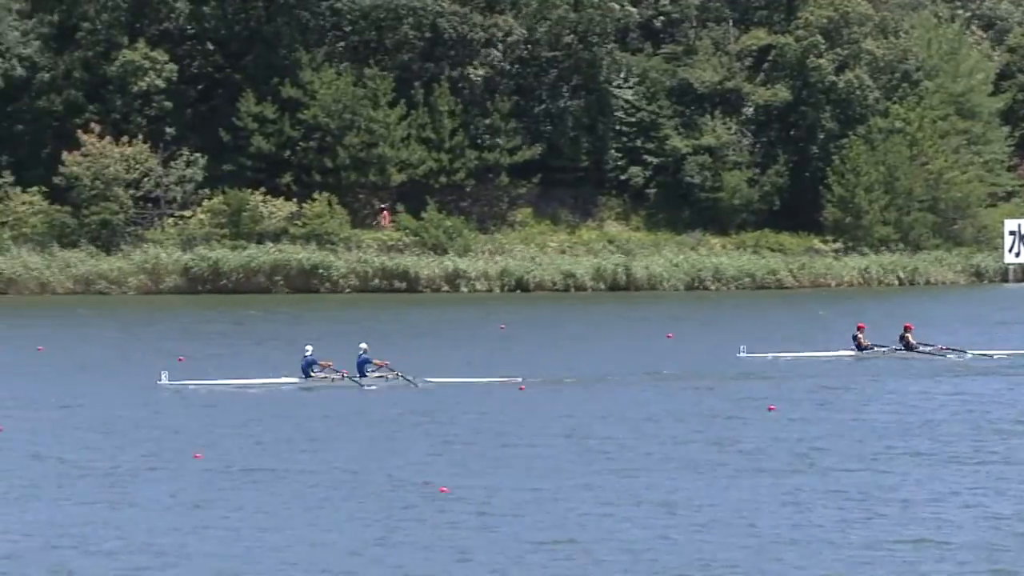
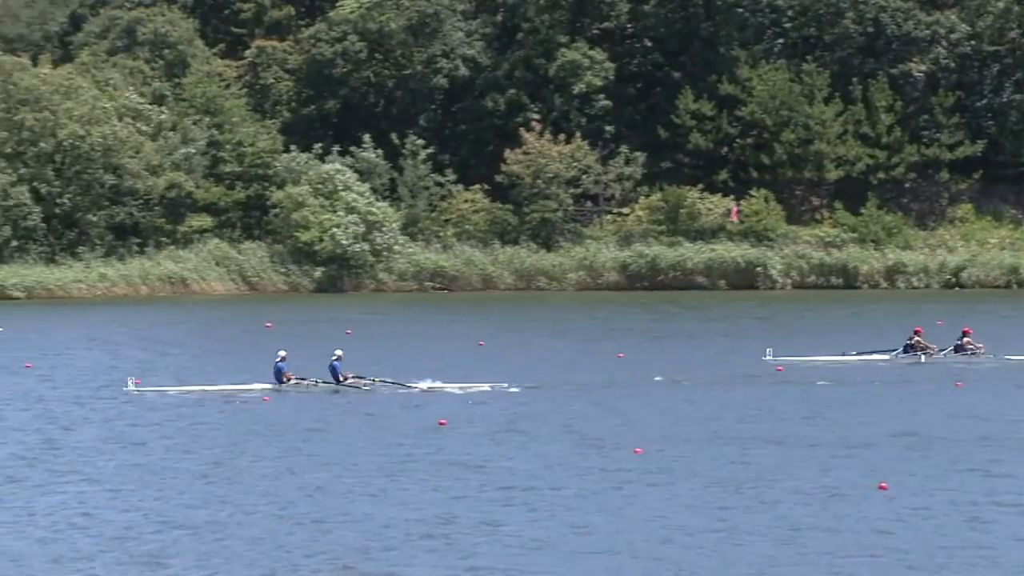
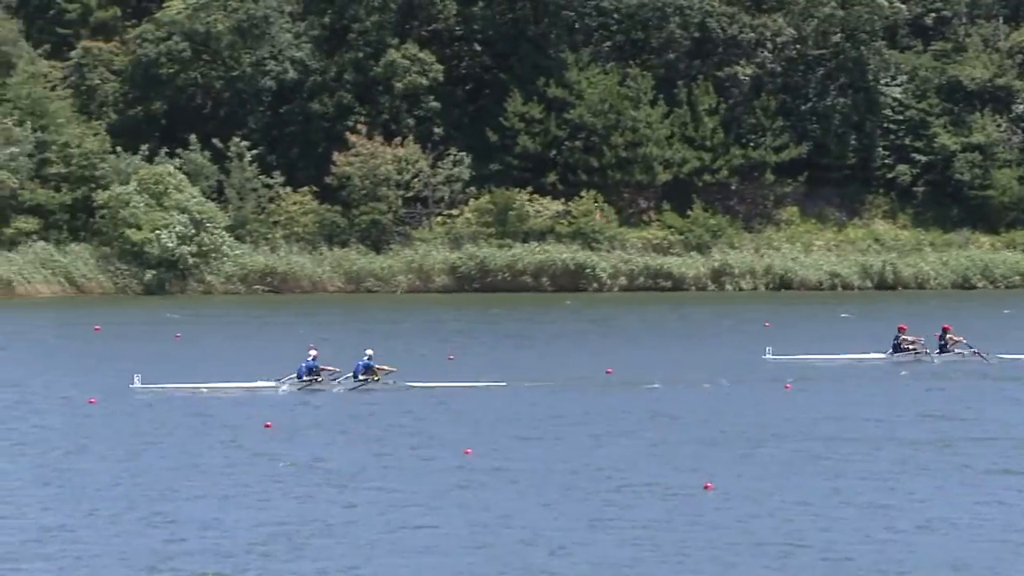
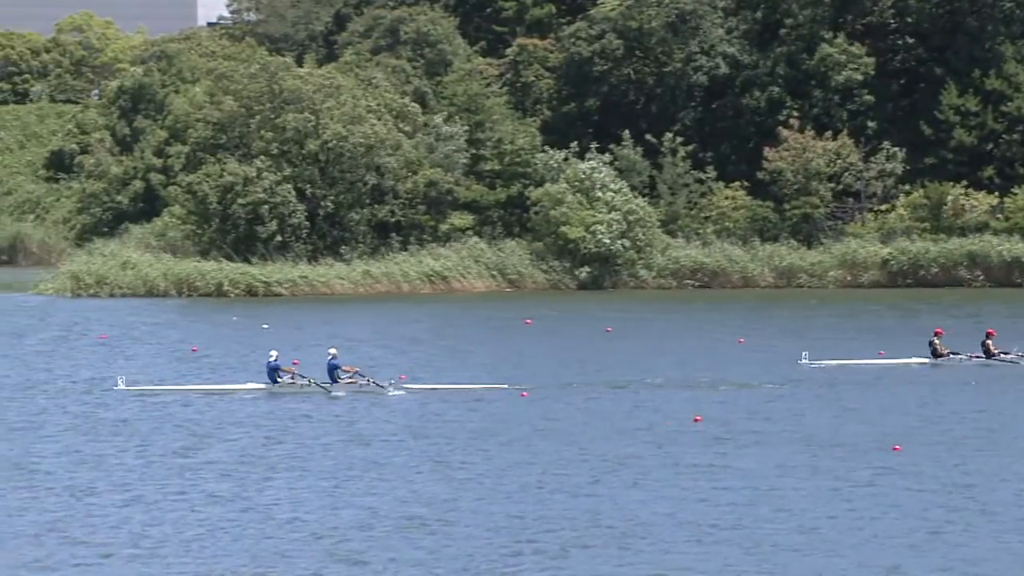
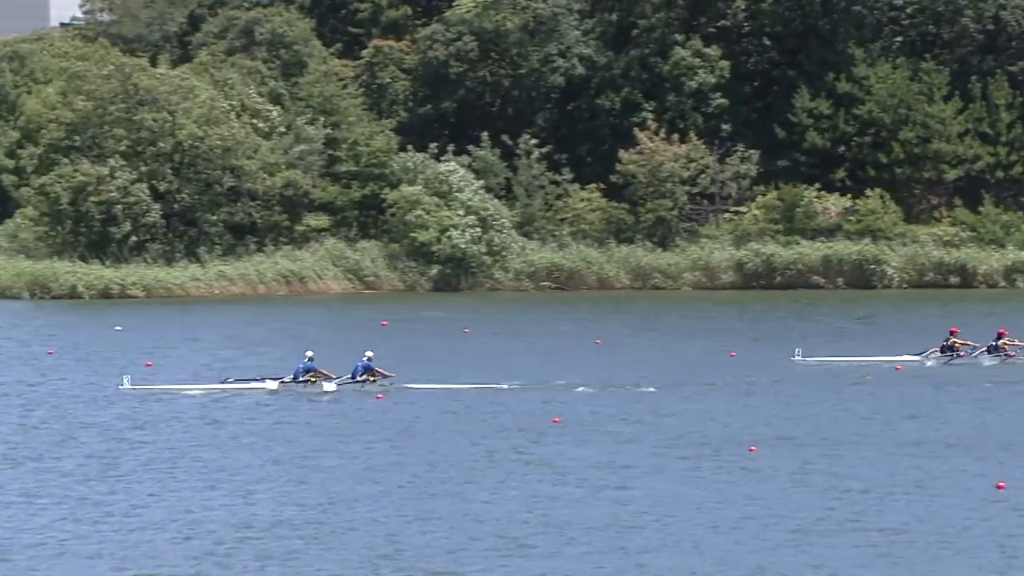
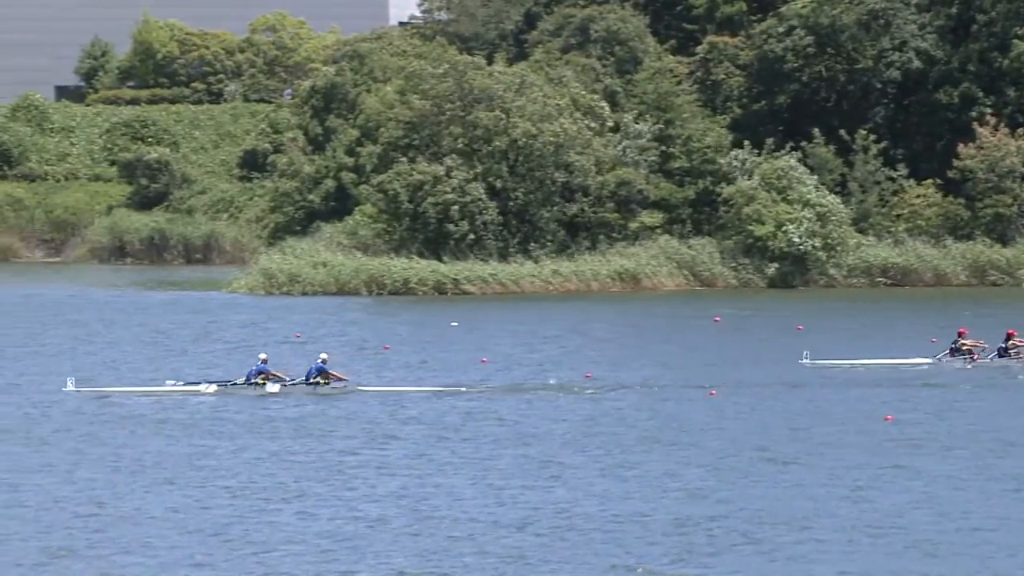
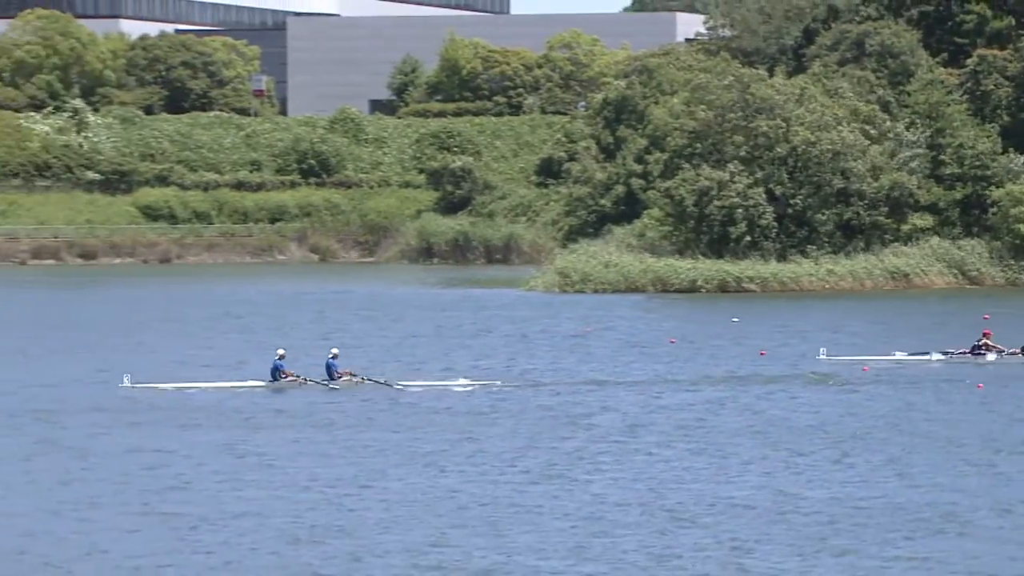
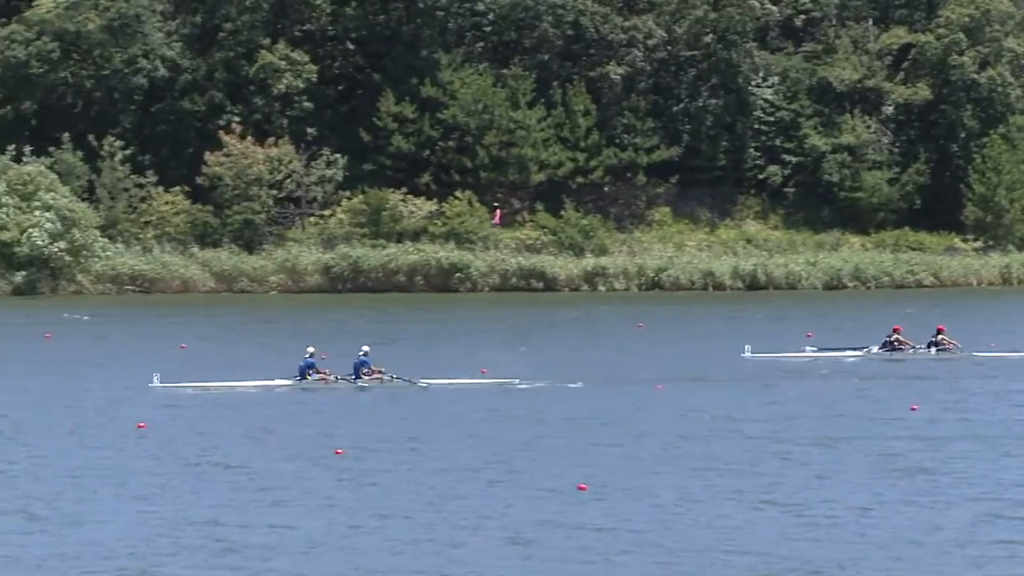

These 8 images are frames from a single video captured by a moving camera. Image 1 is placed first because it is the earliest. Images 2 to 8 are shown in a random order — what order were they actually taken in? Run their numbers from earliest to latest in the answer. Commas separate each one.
8, 3, 2, 5, 4, 6, 7
